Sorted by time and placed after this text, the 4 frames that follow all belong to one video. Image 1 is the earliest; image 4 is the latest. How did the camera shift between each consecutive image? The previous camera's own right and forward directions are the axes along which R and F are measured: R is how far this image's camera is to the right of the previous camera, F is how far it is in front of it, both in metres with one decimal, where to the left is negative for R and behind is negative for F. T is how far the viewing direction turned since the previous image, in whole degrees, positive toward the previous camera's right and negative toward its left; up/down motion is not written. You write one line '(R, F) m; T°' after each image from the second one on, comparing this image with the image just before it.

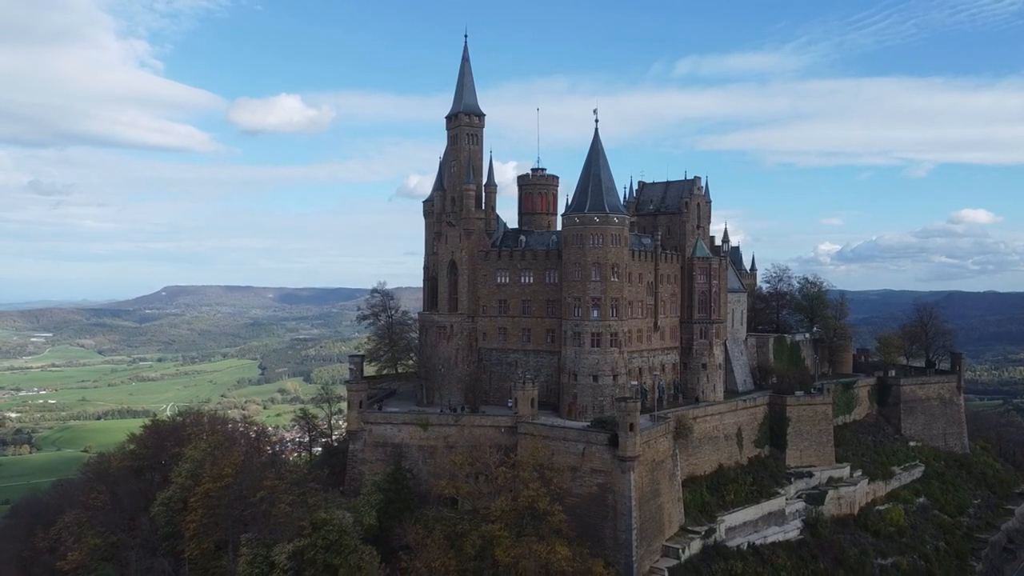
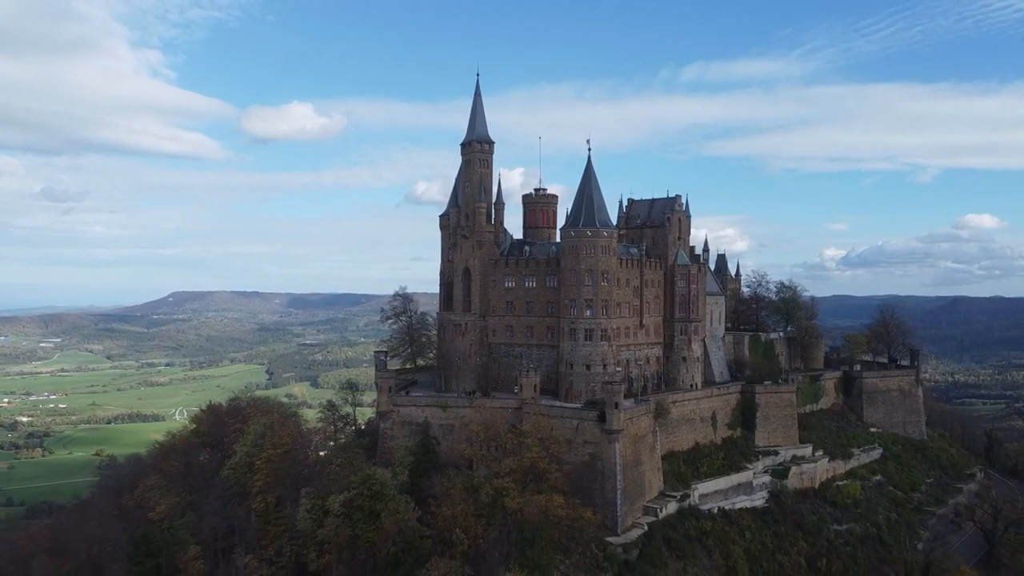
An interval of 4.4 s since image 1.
(0.0, -7.7) m; 0°
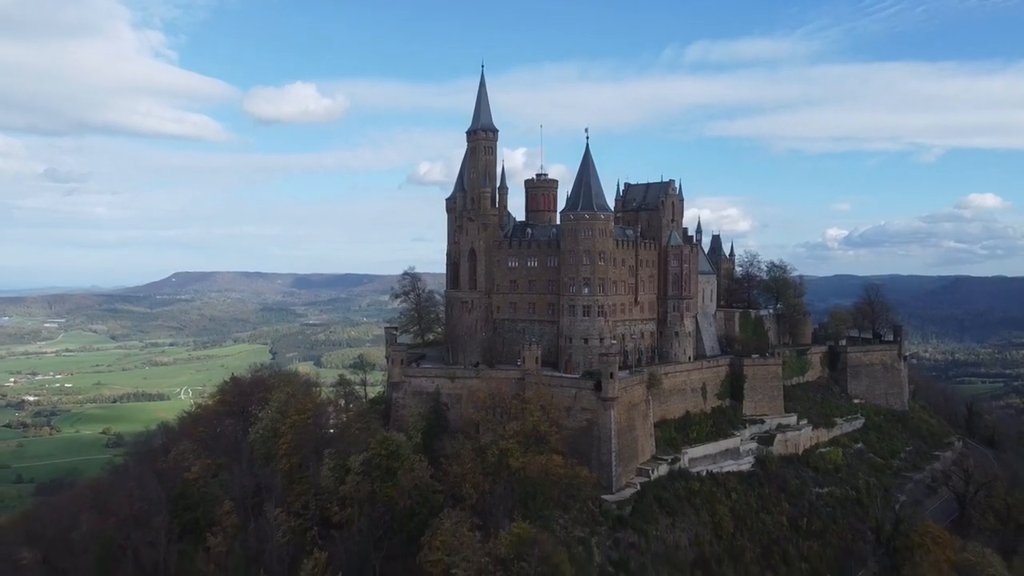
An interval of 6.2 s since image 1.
(-0.1, -3.6) m; 0°
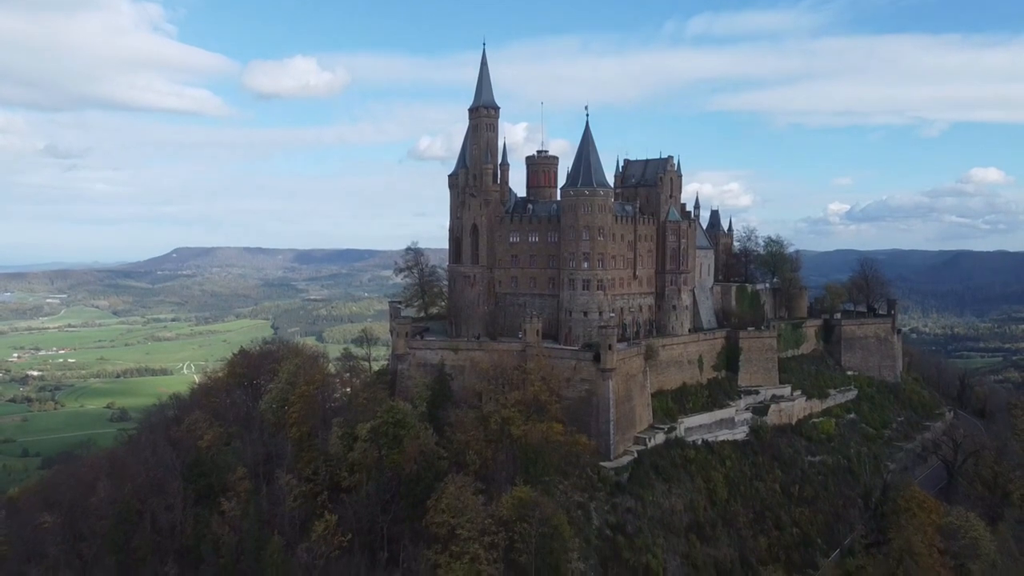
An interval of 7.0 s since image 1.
(0.0, -1.3) m; 0°
